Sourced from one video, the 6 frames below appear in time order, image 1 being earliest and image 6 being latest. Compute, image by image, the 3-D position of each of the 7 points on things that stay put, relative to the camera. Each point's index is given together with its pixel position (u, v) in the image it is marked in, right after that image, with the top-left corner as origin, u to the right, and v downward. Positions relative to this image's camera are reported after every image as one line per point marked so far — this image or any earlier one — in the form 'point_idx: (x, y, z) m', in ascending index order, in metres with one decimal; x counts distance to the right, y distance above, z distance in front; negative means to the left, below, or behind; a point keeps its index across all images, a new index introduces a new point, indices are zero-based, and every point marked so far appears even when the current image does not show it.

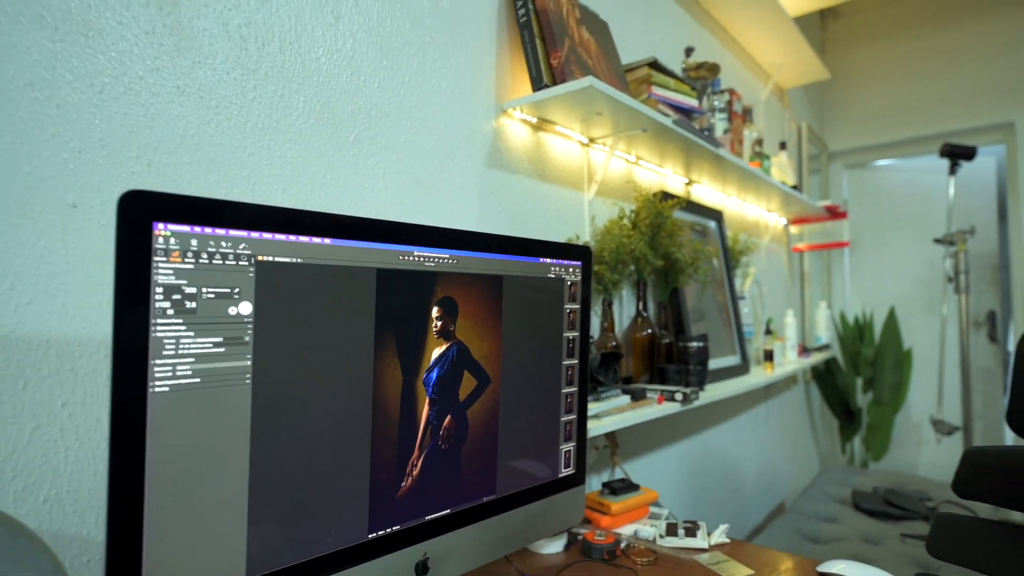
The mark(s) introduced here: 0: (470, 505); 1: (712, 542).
0: (-0.1, -0.3, +0.7) m
1: (+0.3, -0.4, +1.0) m
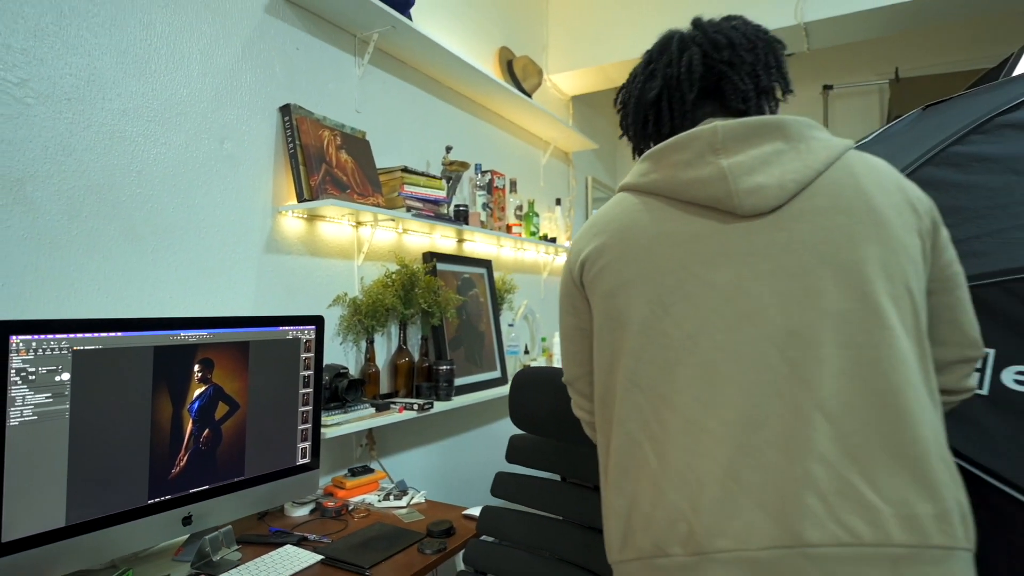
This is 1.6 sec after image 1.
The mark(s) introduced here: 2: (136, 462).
0: (-0.6, -0.4, +1.2) m
1: (-0.3, -0.6, +1.5) m
2: (-0.7, -0.3, +1.1) m
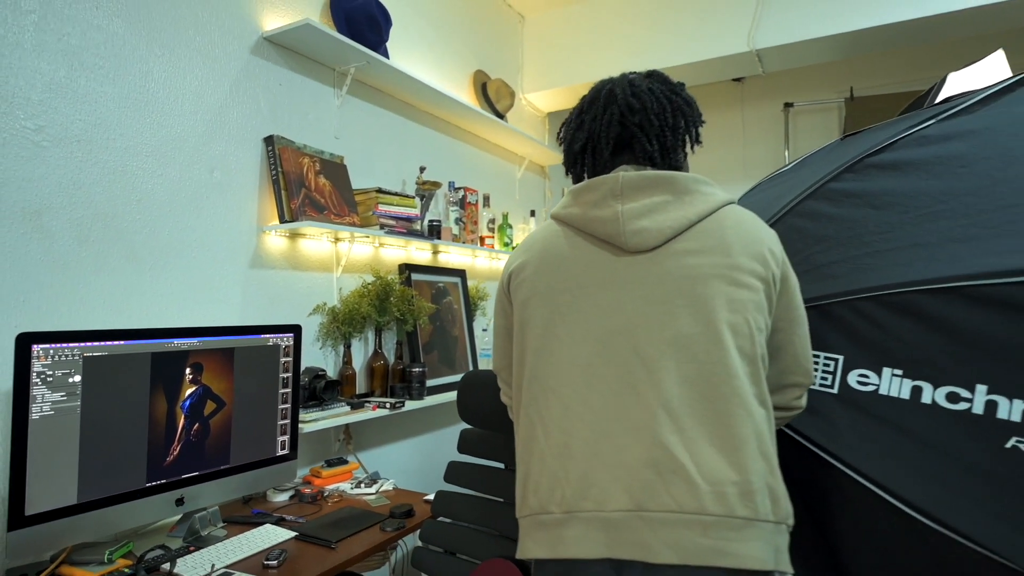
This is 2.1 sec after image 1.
0: (-0.7, -0.4, +1.4) m
1: (-0.4, -0.6, +1.7) m
2: (-0.8, -0.3, +1.2) m
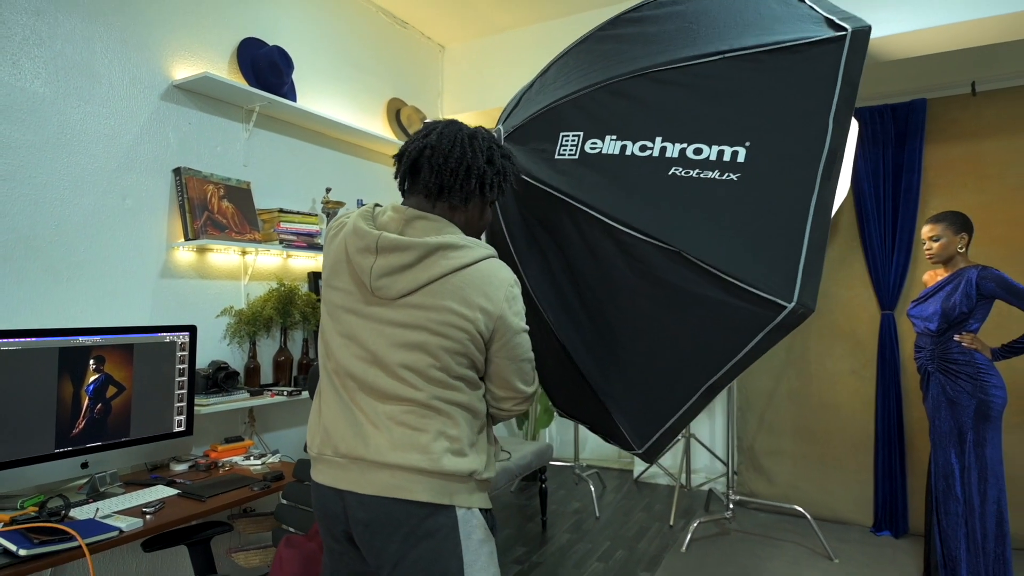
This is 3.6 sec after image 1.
0: (-1.2, -0.5, +1.7) m
1: (-0.9, -0.6, +2.1) m
2: (-1.3, -0.4, +1.6) m
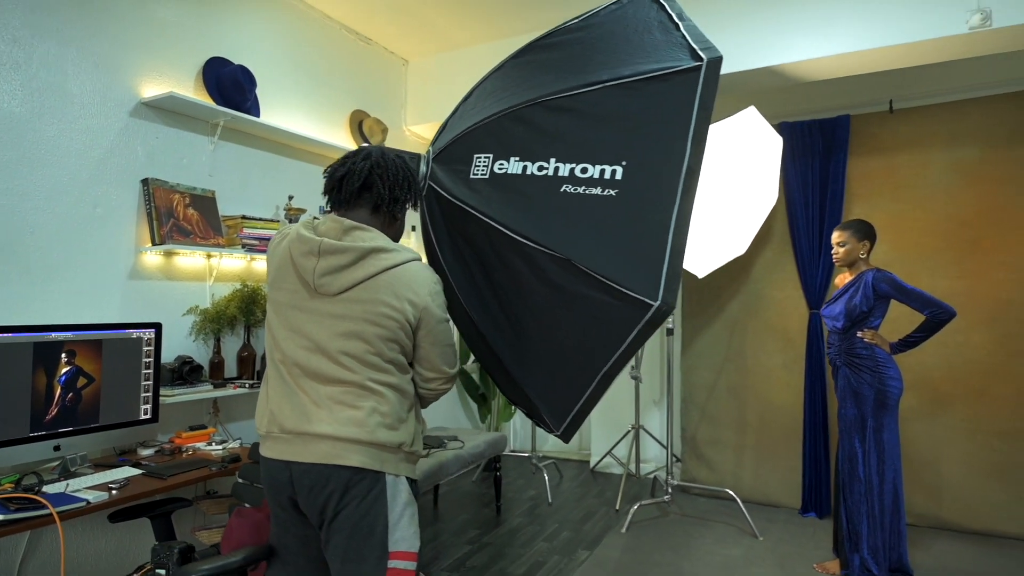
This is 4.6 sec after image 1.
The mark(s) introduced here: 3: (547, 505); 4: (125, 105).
0: (-1.4, -0.5, +1.9) m
1: (-1.1, -0.6, +2.3) m
2: (-1.5, -0.4, +1.8) m
3: (+0.2, -1.3, +3.6) m
4: (-1.5, +0.7, +2.3) m
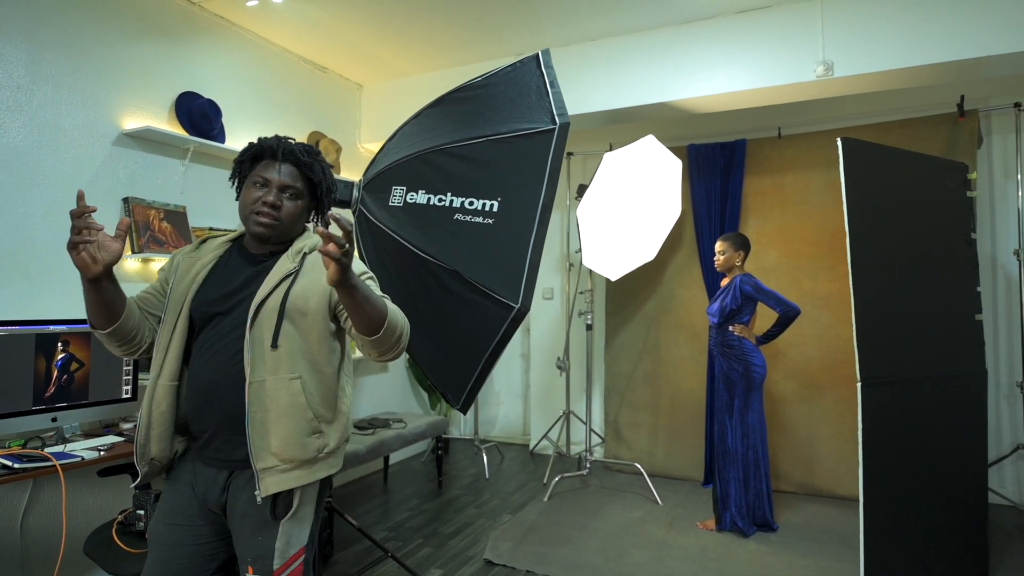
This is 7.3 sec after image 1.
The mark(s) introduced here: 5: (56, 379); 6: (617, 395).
0: (-1.8, -0.5, +2.4) m
1: (-1.5, -0.6, +2.7) m
2: (-1.8, -0.4, +2.2) m
3: (-0.2, -1.4, +4.1) m
4: (-1.9, +0.7, +2.7) m
5: (-1.8, -0.4, +2.3) m
6: (+0.8, -0.8, +4.3) m
